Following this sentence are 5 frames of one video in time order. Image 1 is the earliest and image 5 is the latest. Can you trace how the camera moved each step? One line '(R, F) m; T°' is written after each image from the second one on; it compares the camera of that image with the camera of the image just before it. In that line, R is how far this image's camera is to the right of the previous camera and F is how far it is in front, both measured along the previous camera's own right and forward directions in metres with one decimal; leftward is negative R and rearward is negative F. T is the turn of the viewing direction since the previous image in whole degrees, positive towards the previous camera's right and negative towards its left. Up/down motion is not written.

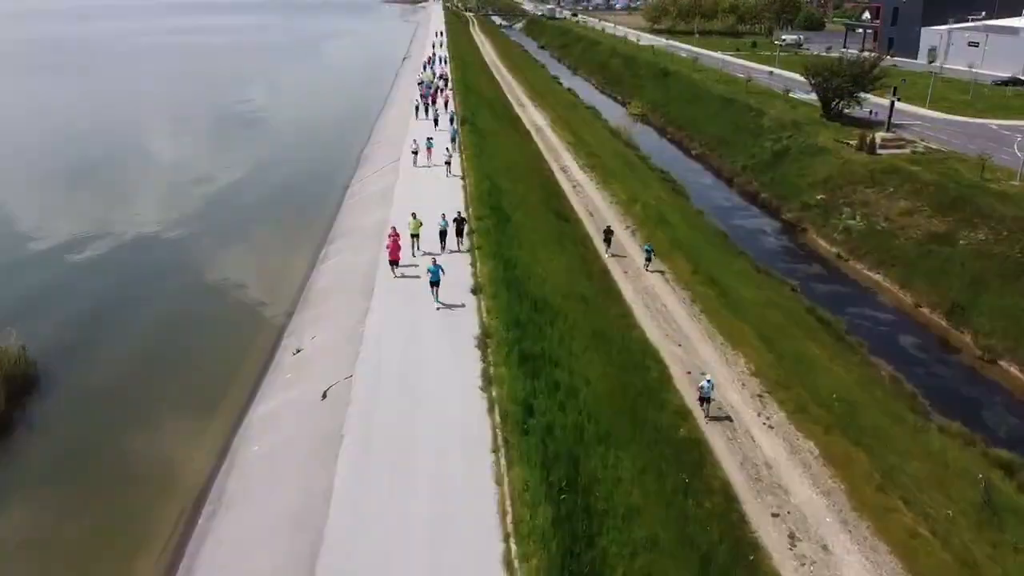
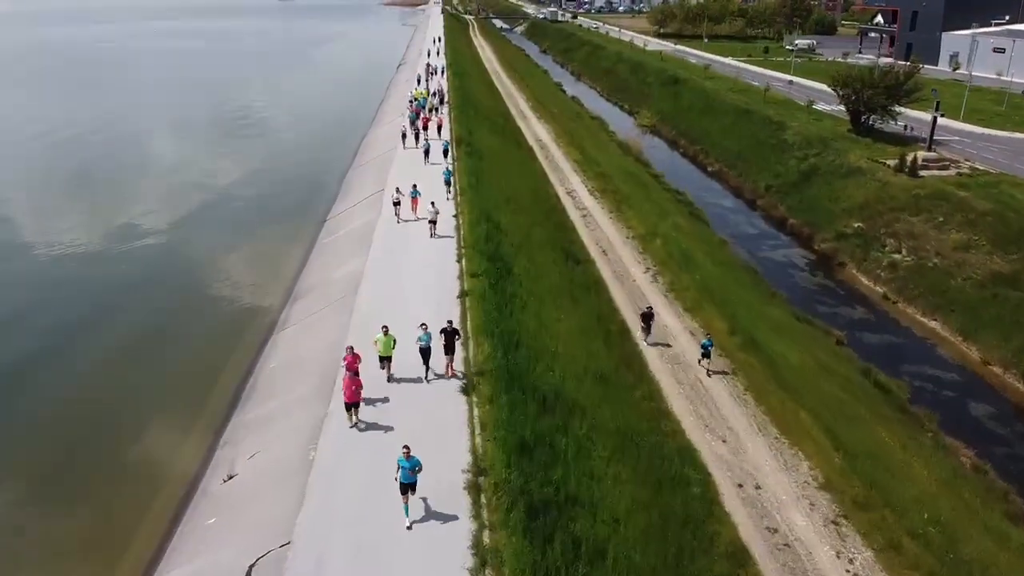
(0.0, +2.8) m; 0°
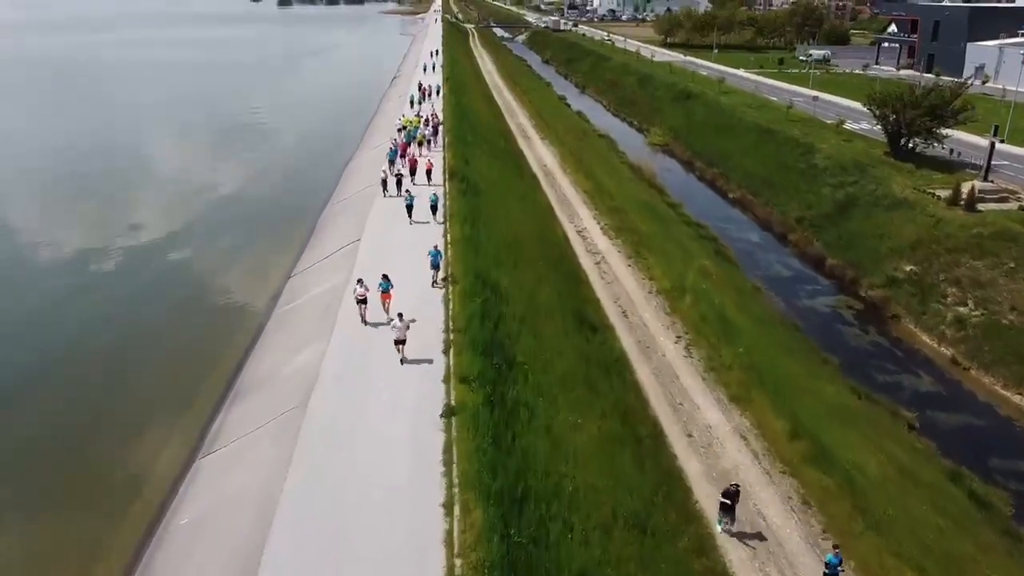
(0.0, +3.0) m; 0°
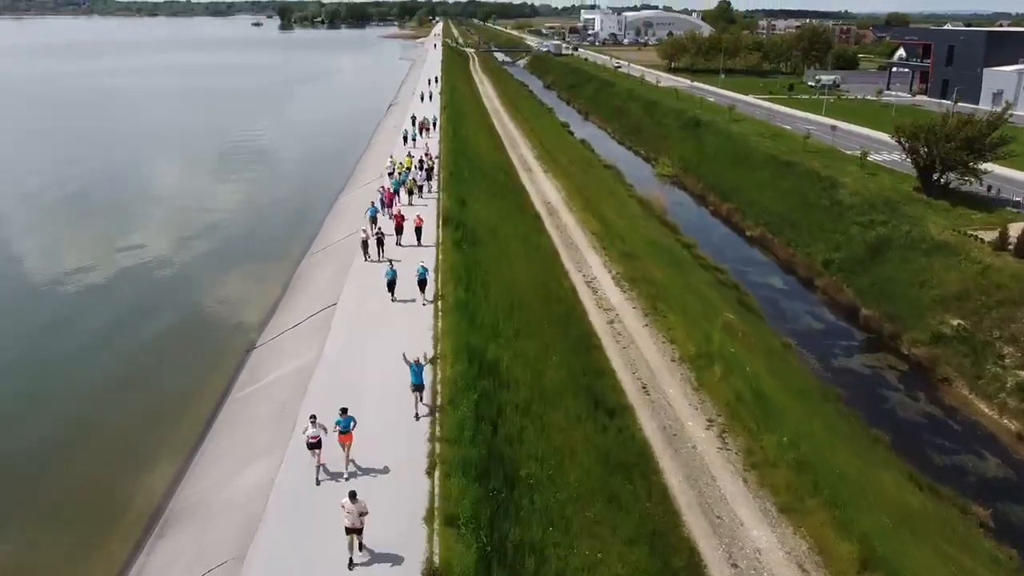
(0.0, +2.1) m; 0°
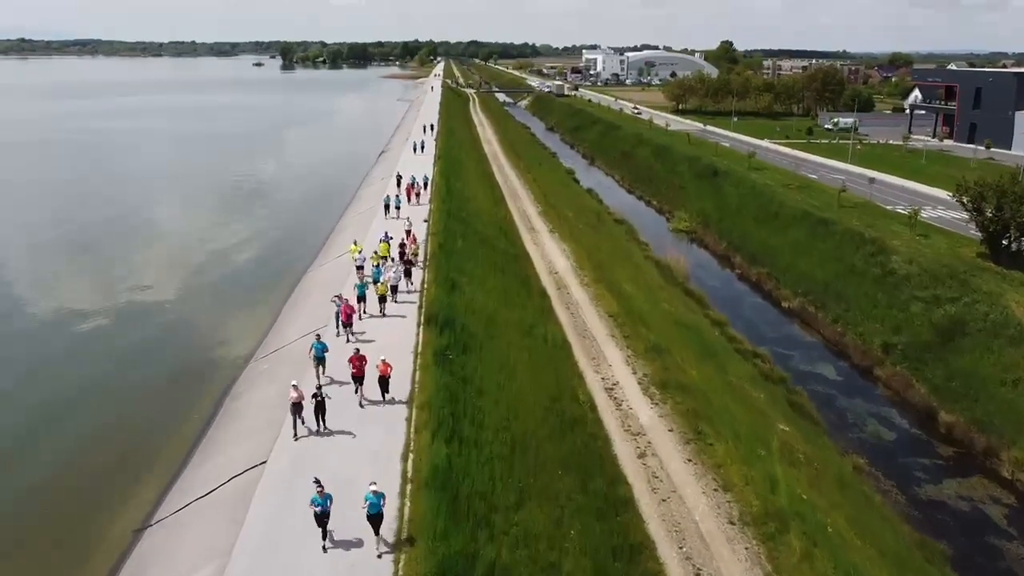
(0.0, +3.6) m; 0°
